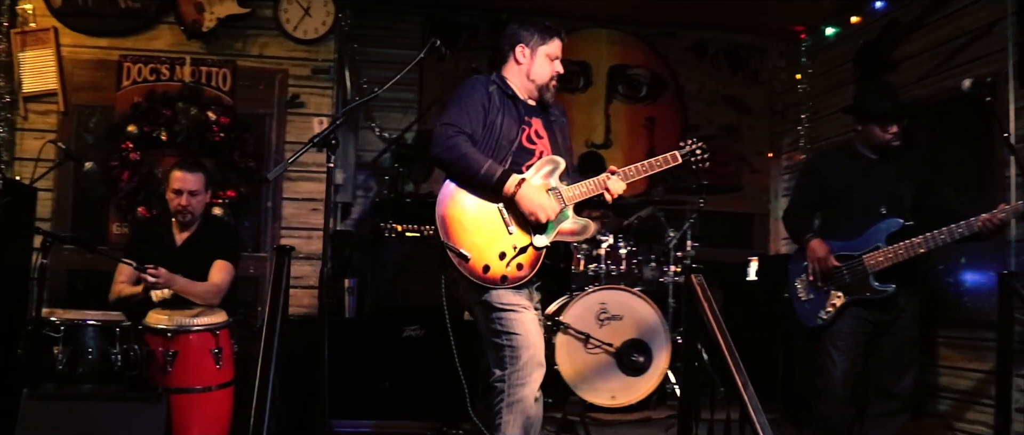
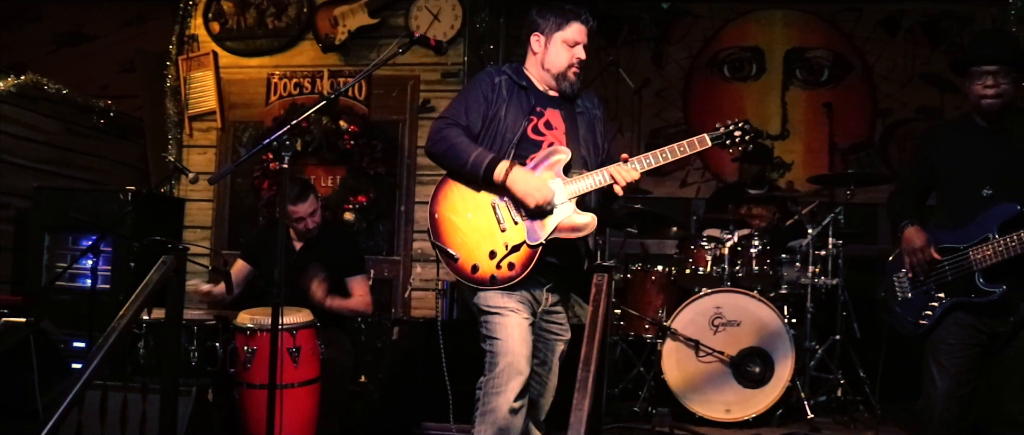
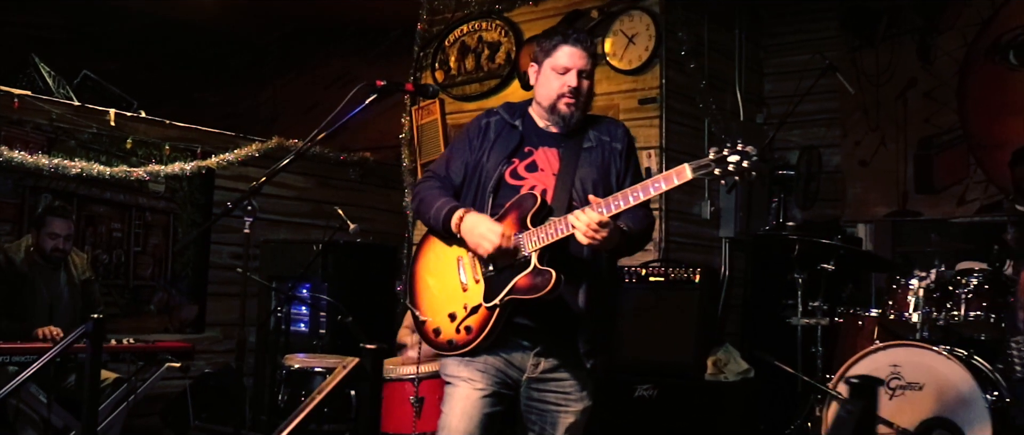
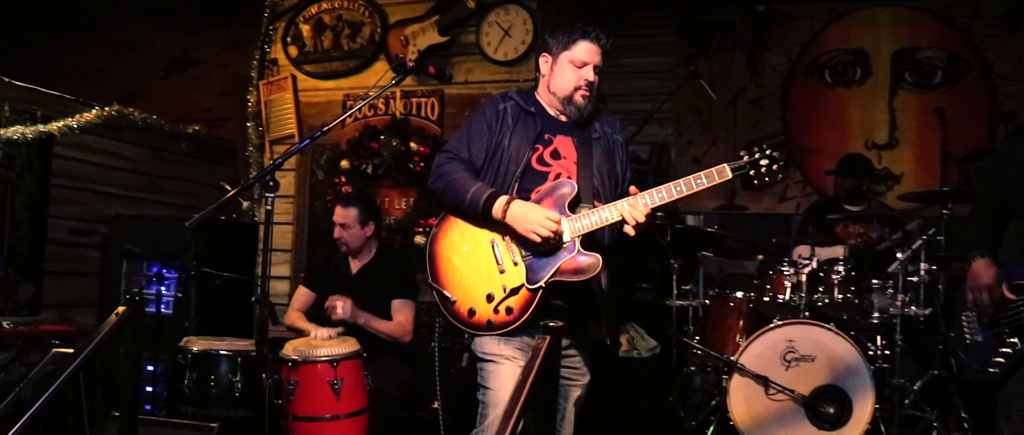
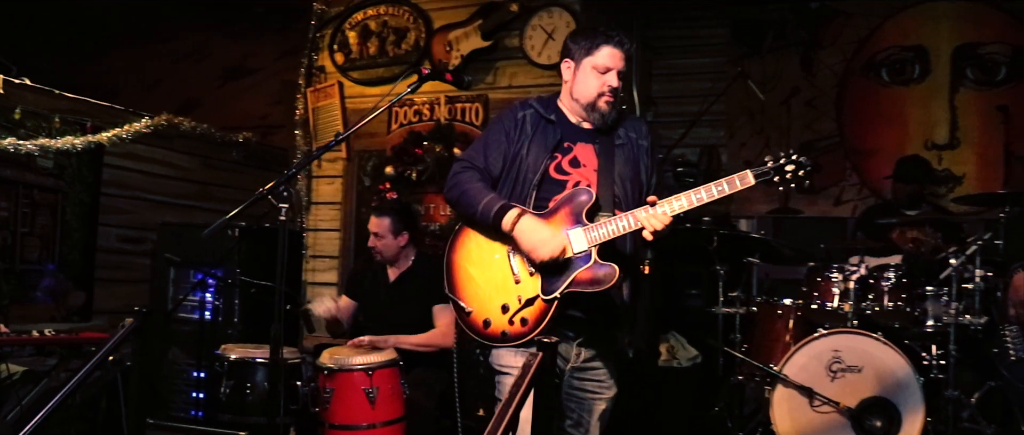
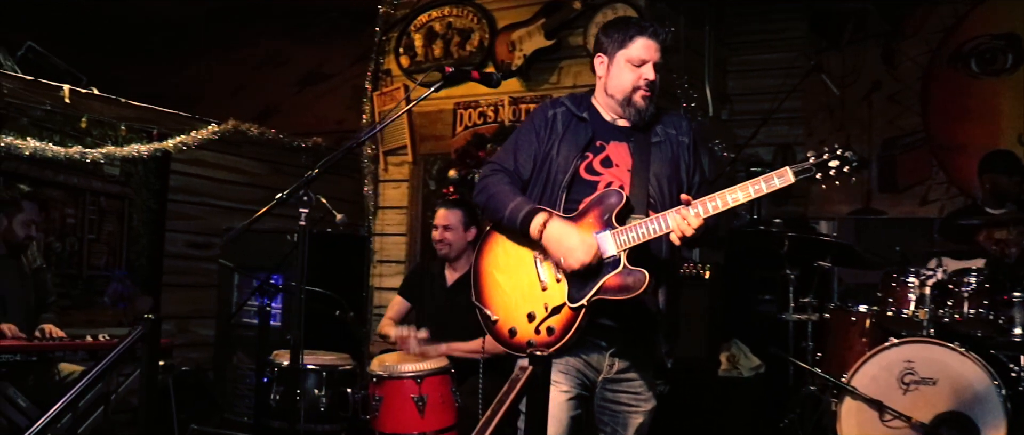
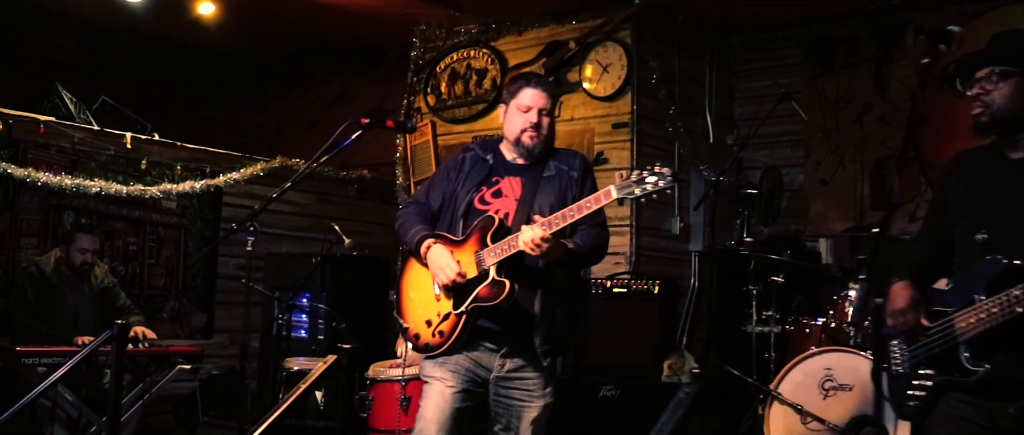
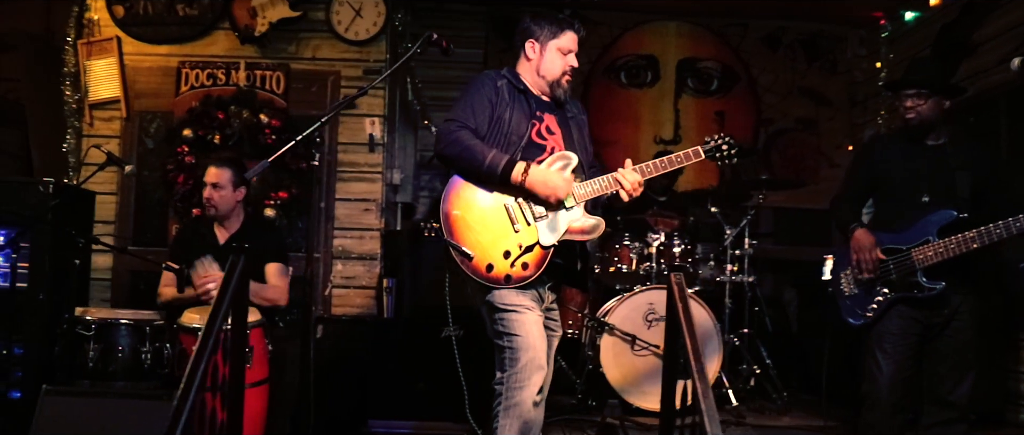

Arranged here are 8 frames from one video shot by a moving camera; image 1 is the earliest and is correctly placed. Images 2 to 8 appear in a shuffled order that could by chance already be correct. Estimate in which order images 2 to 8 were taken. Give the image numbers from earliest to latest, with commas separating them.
8, 2, 4, 5, 6, 3, 7
